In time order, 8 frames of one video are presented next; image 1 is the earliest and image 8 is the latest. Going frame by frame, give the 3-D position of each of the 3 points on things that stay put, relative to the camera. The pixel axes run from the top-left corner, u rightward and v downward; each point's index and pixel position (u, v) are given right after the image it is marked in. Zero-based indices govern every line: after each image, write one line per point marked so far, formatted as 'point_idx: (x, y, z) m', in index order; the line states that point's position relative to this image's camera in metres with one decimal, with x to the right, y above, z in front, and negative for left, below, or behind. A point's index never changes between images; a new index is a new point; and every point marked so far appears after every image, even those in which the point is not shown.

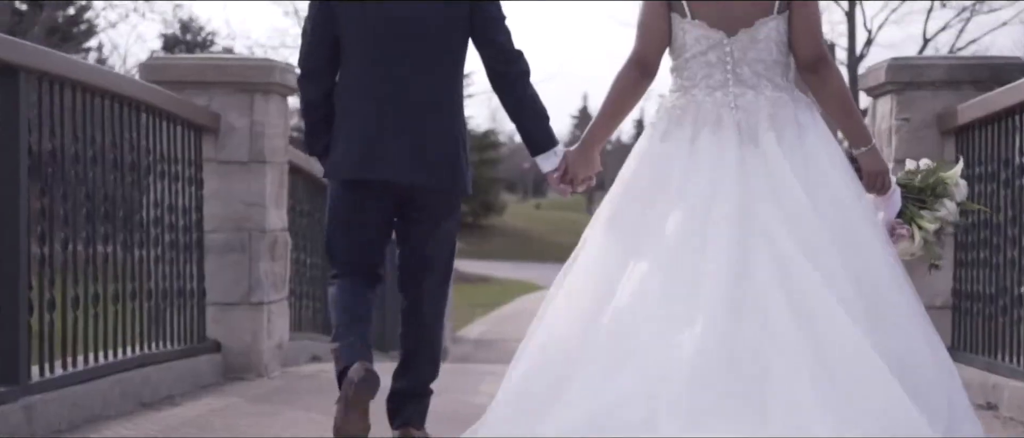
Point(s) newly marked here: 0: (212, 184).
0: (-1.4, +0.2, +6.6) m
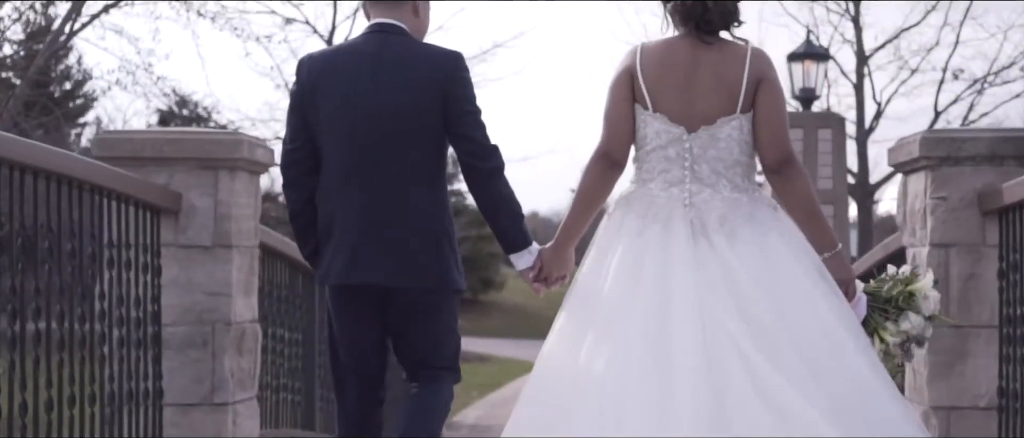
0: (-1.5, -0.2, +5.9) m
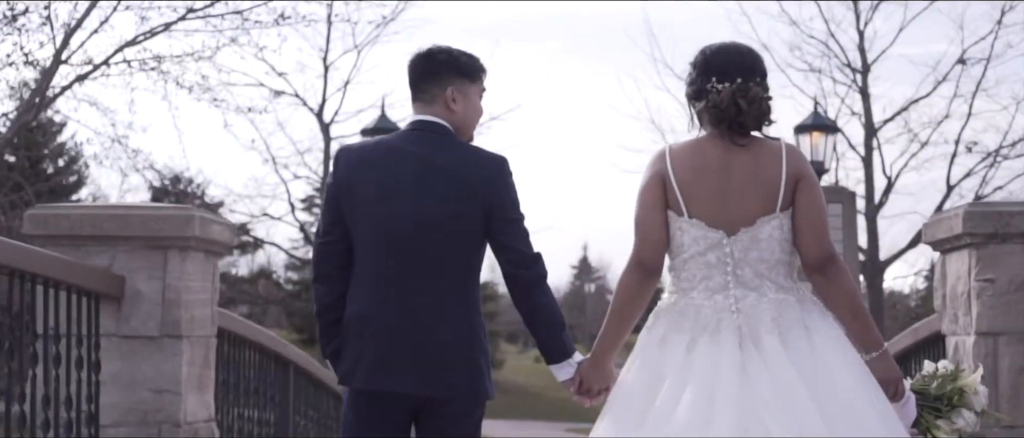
0: (-1.5, -0.6, +5.2) m
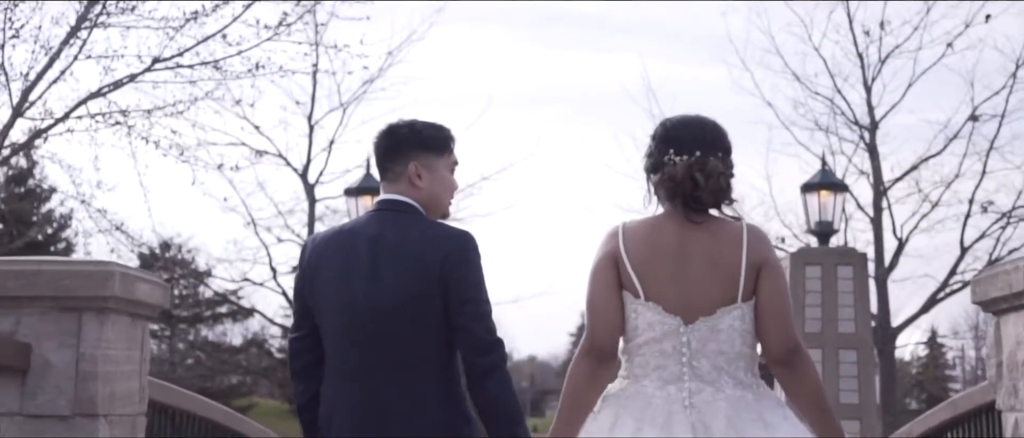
0: (-1.6, -0.7, +4.4) m
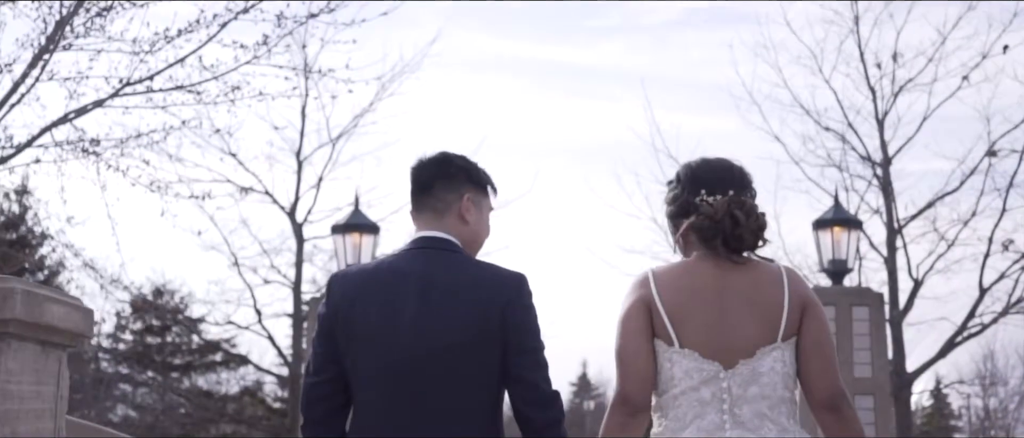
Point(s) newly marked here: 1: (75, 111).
0: (-1.6, -0.8, +3.6) m
1: (-3.2, +0.8, +10.2) m
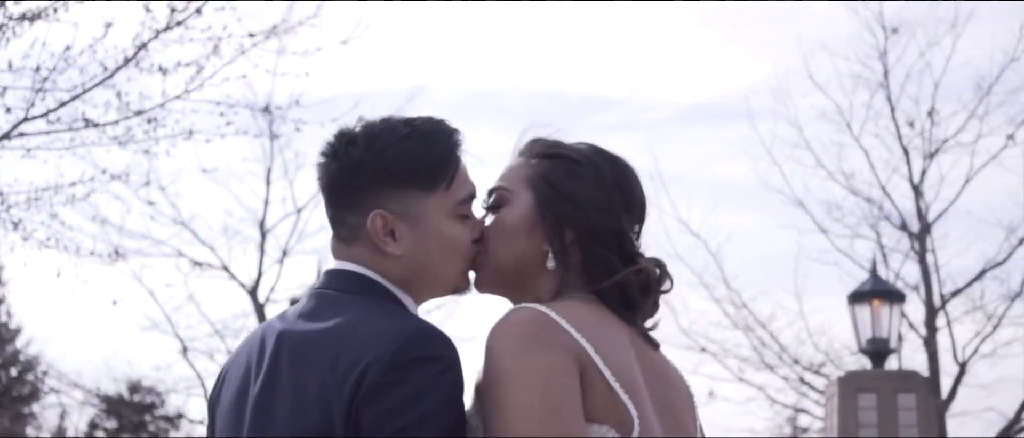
0: (-1.7, -0.7, +1.7) m
1: (-3.3, +0.4, +8.4) m
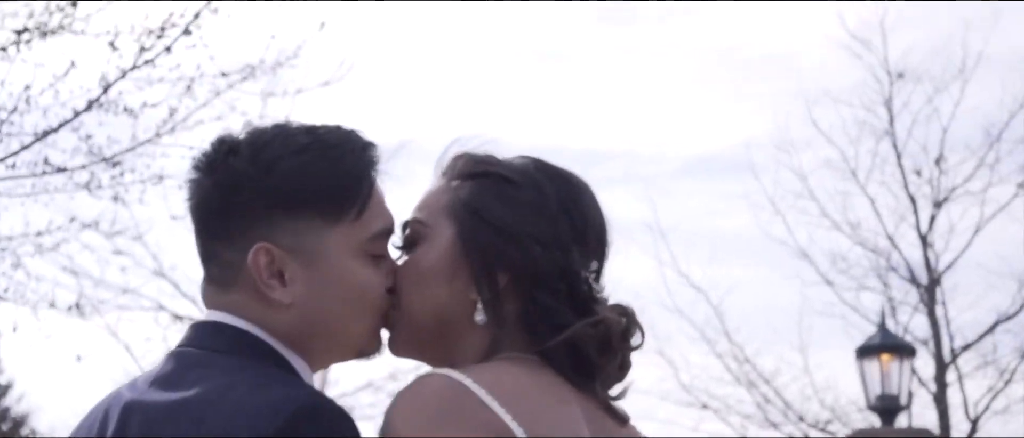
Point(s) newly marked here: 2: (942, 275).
0: (-1.8, -0.7, +1.2) m
1: (-3.4, +0.1, +8.0) m
2: (+4.0, -0.5, +12.8) m
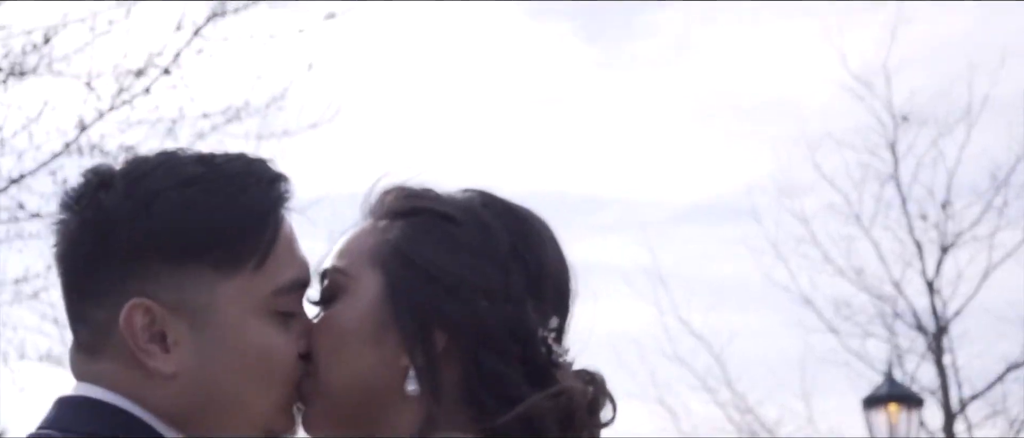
0: (-1.9, -0.7, +0.9) m
1: (-3.5, -0.2, +7.7) m
2: (+4.0, -0.9, +12.5) m
